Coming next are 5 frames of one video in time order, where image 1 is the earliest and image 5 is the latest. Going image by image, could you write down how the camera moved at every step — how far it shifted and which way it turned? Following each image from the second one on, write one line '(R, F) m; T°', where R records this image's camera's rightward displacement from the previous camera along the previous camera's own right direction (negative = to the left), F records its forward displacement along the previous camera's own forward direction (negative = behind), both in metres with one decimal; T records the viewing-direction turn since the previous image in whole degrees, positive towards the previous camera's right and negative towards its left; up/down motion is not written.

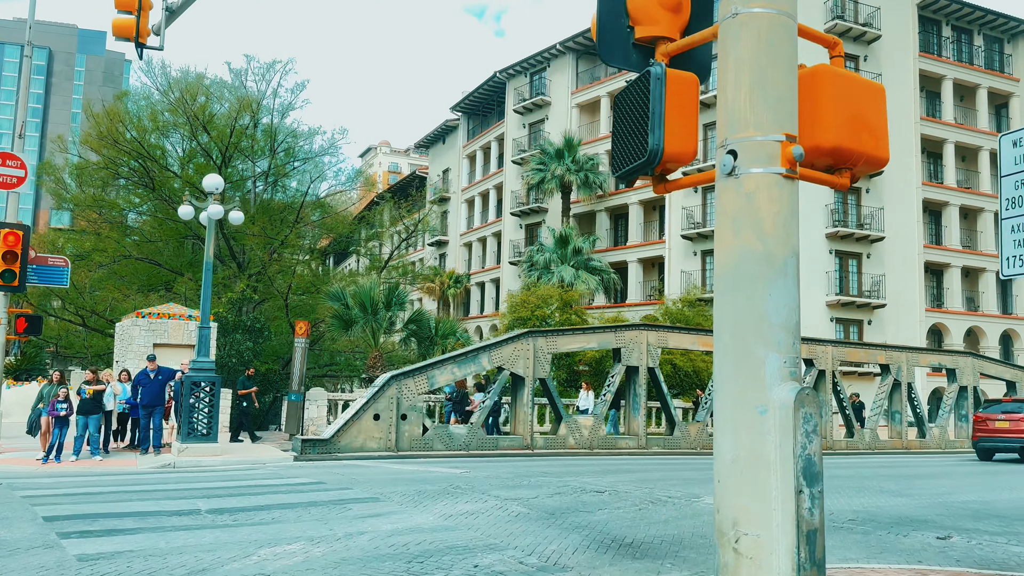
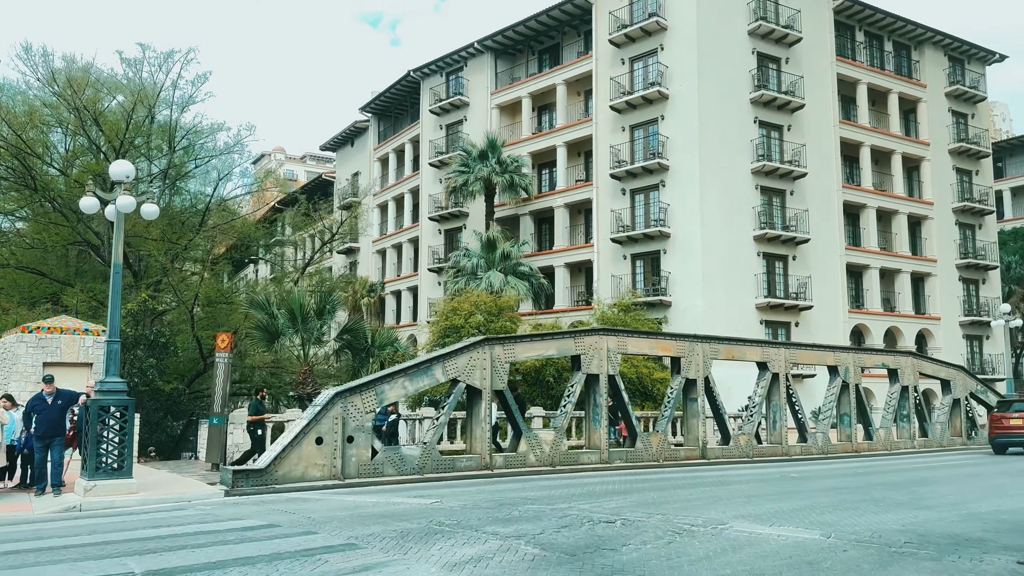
(-1.2, +1.8) m; +7°
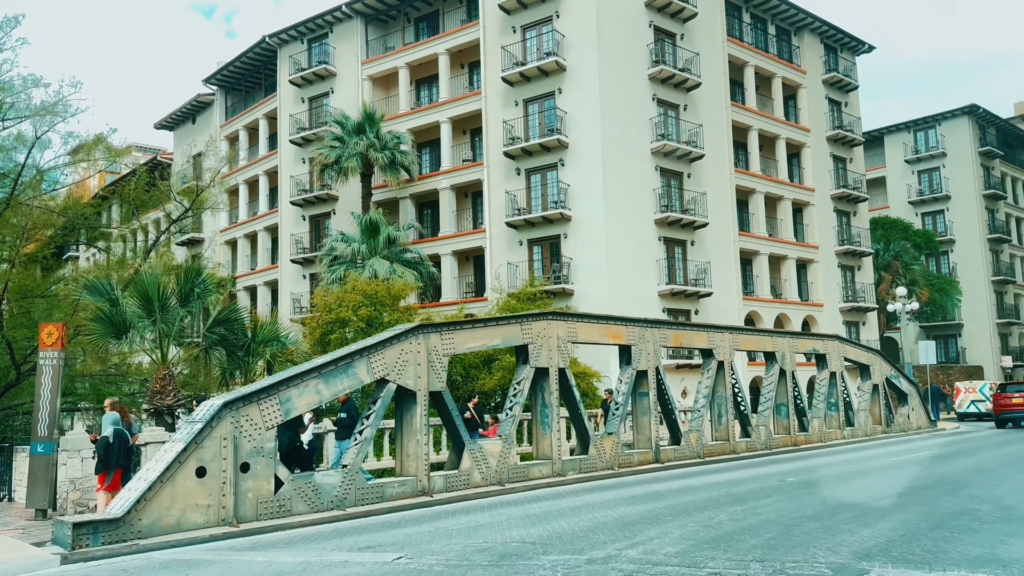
(-1.5, +3.8) m; +11°
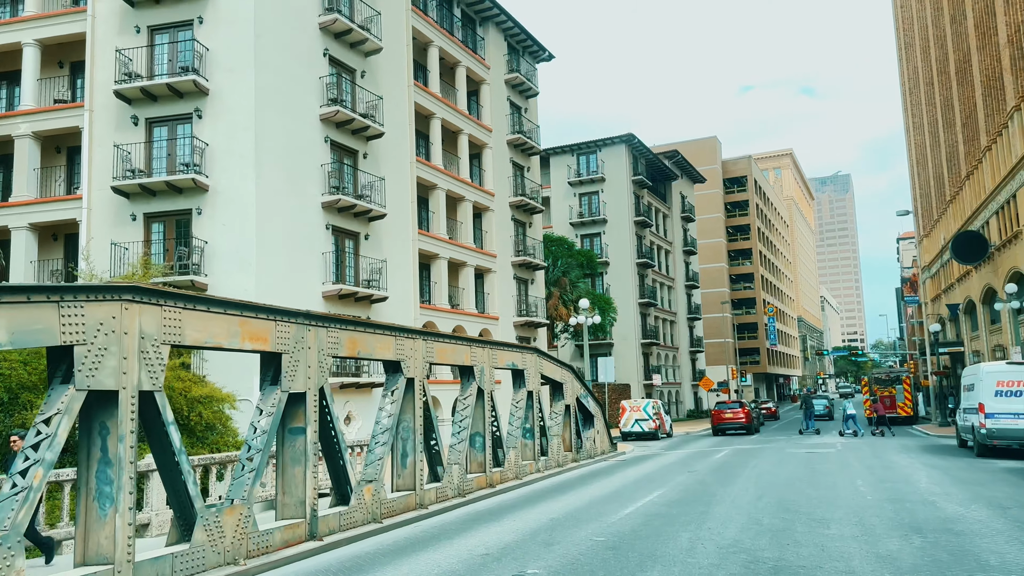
(+1.0, +6.3) m; +23°
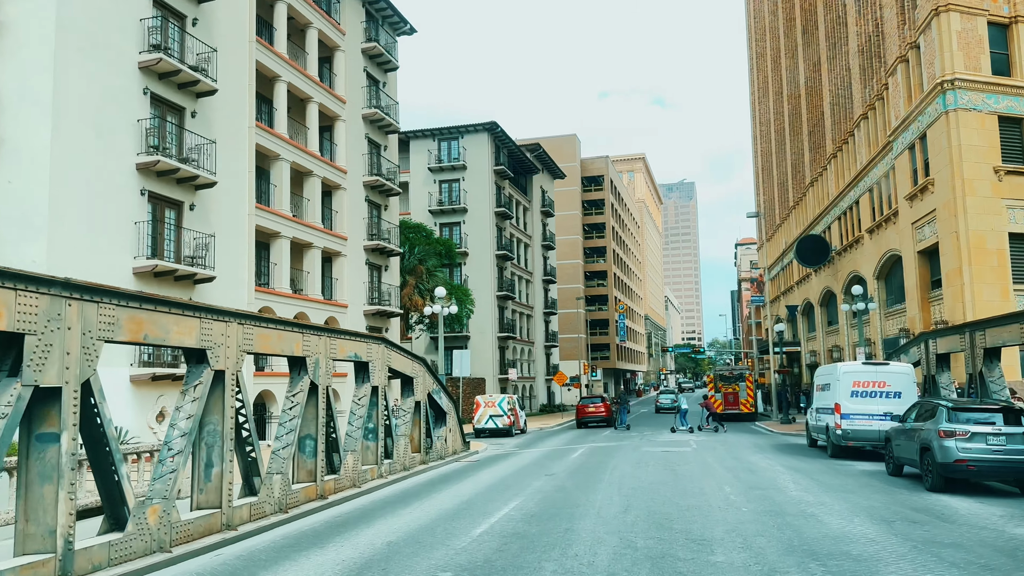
(+0.3, +2.0) m; +10°
